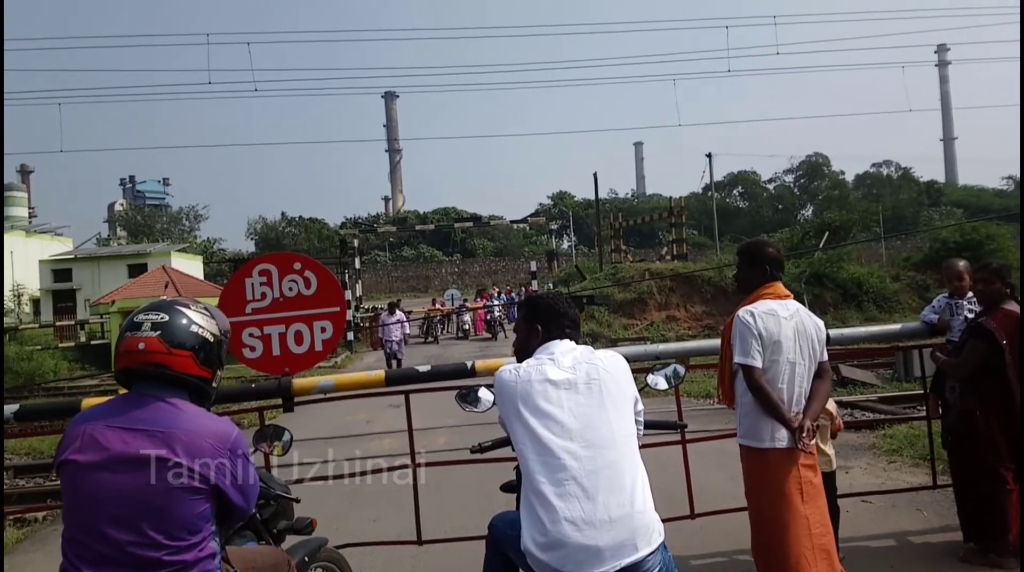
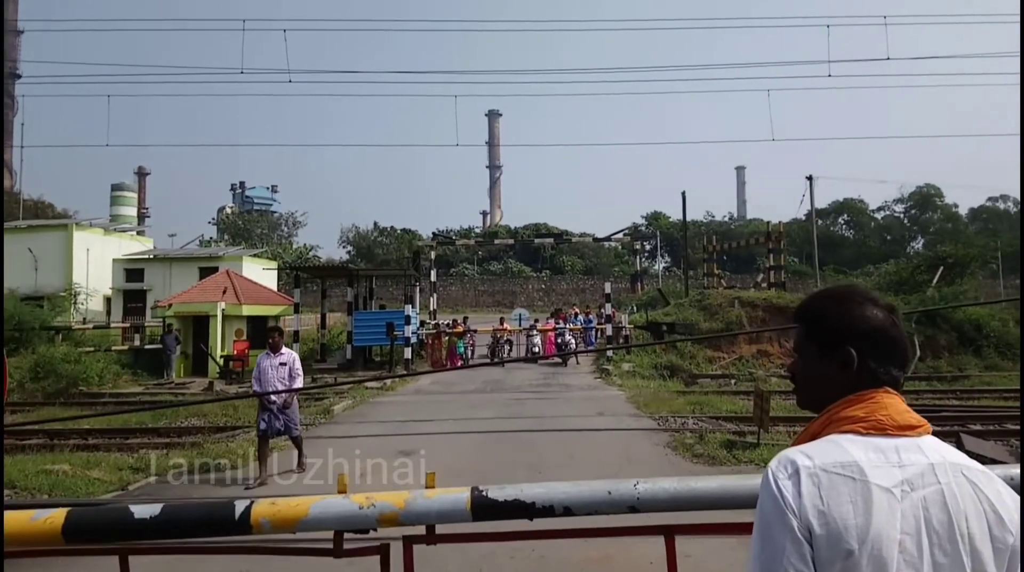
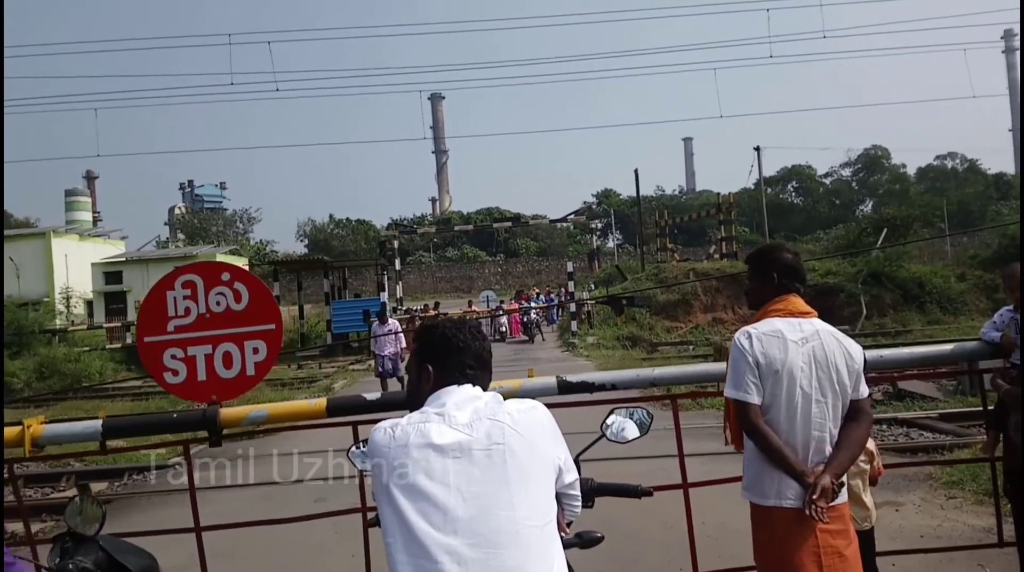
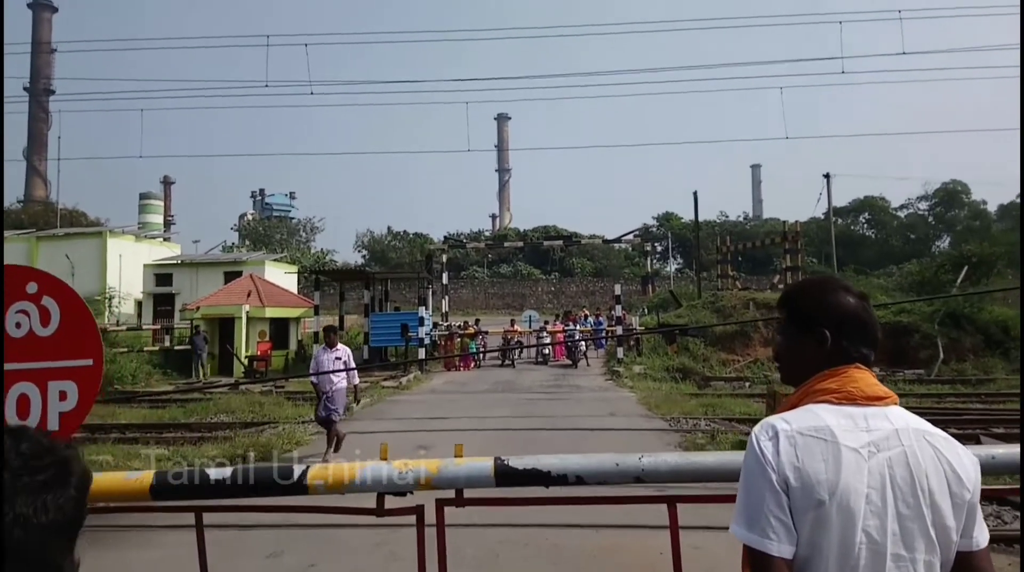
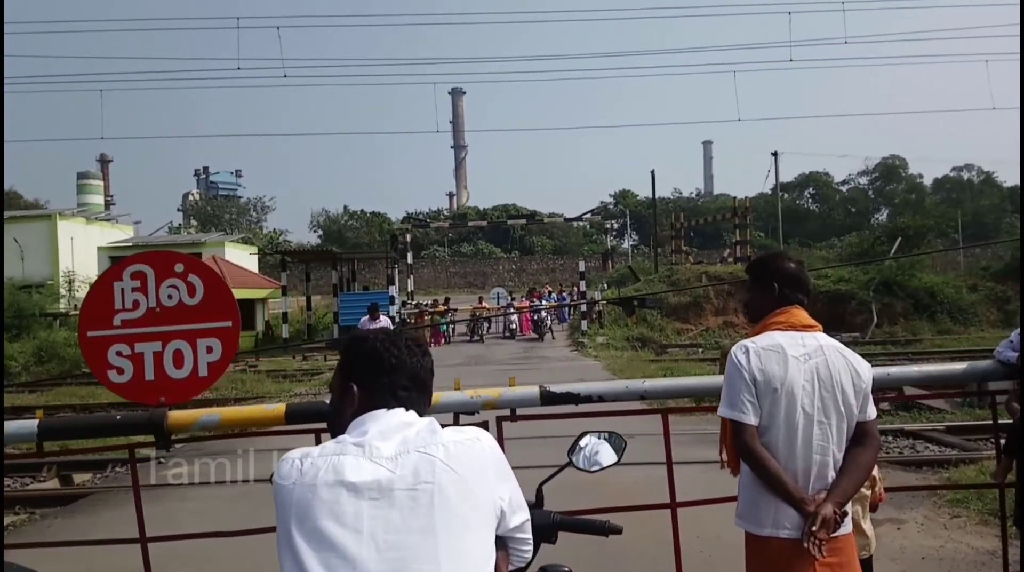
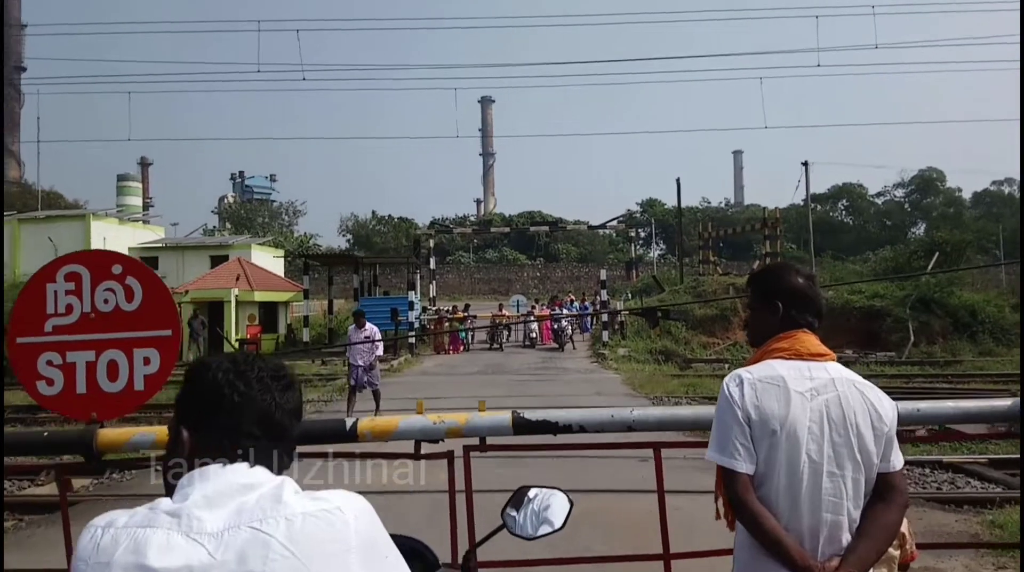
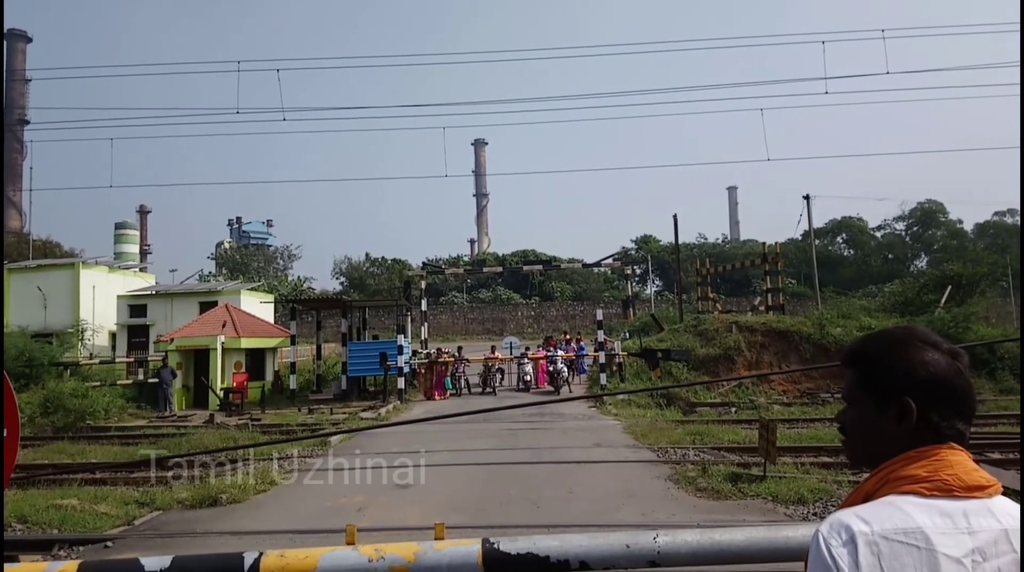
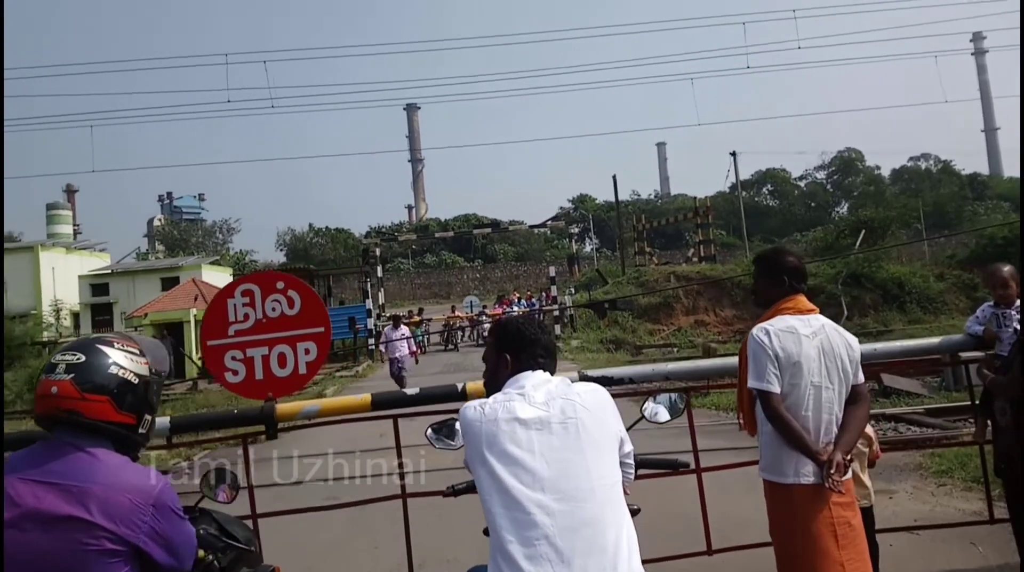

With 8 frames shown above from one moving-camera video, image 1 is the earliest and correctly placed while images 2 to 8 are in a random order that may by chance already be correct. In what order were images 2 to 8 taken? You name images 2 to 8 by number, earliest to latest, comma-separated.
8, 3, 5, 6, 4, 2, 7
